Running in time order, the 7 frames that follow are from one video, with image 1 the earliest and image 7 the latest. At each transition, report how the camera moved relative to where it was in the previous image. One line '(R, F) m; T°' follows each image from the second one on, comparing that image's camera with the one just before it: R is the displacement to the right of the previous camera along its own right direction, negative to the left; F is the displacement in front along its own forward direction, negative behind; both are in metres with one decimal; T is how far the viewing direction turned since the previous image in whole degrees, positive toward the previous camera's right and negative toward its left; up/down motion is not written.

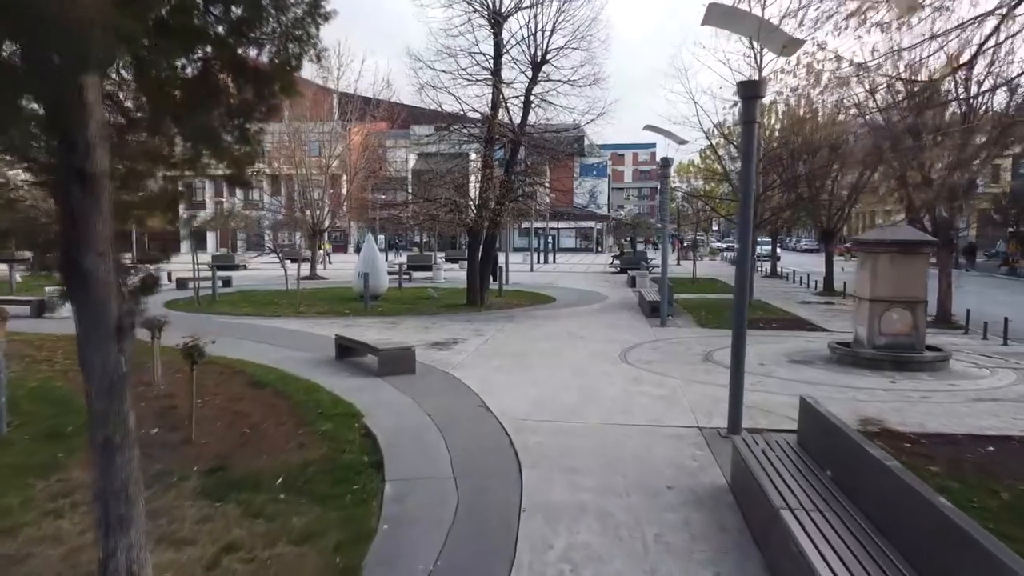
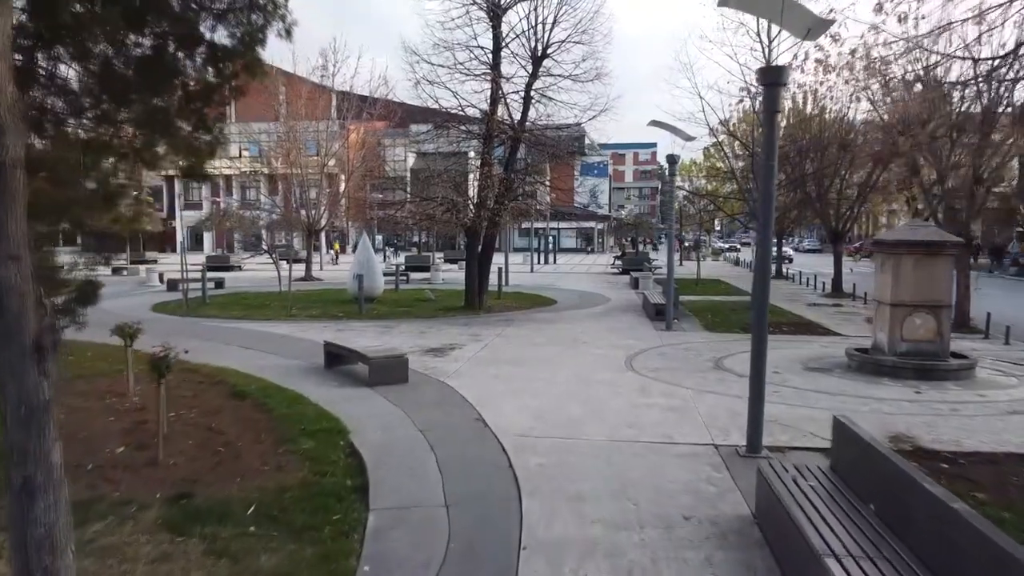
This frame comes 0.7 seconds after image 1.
(0.0, +0.6) m; 0°
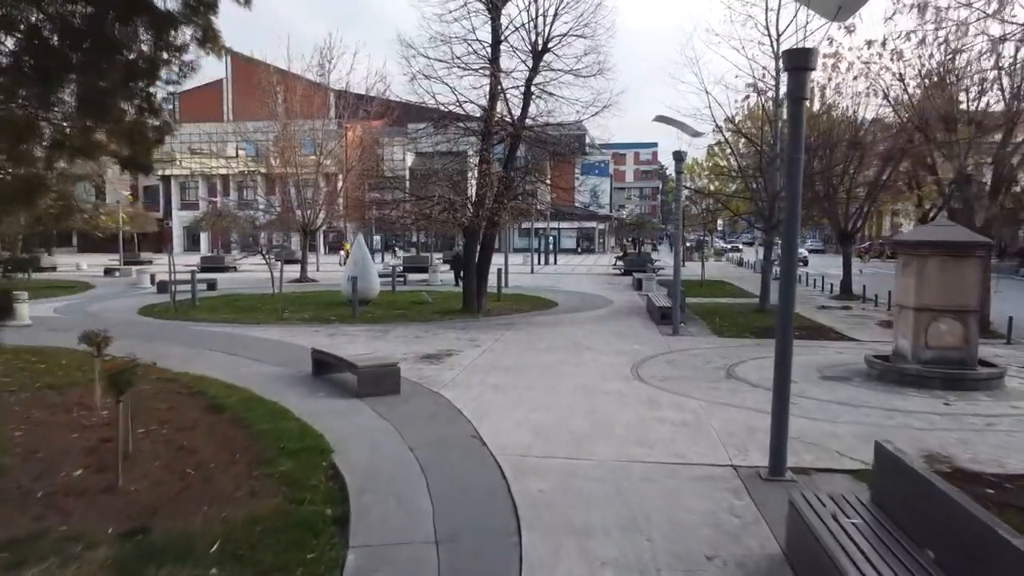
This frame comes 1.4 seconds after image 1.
(0.0, +0.6) m; 0°
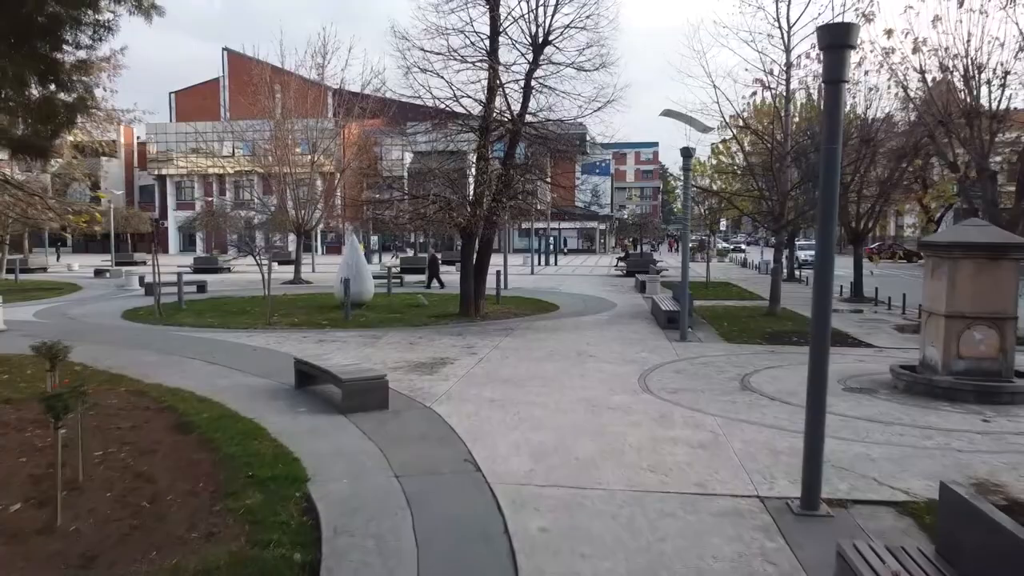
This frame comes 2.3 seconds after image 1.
(0.0, +0.7) m; 0°
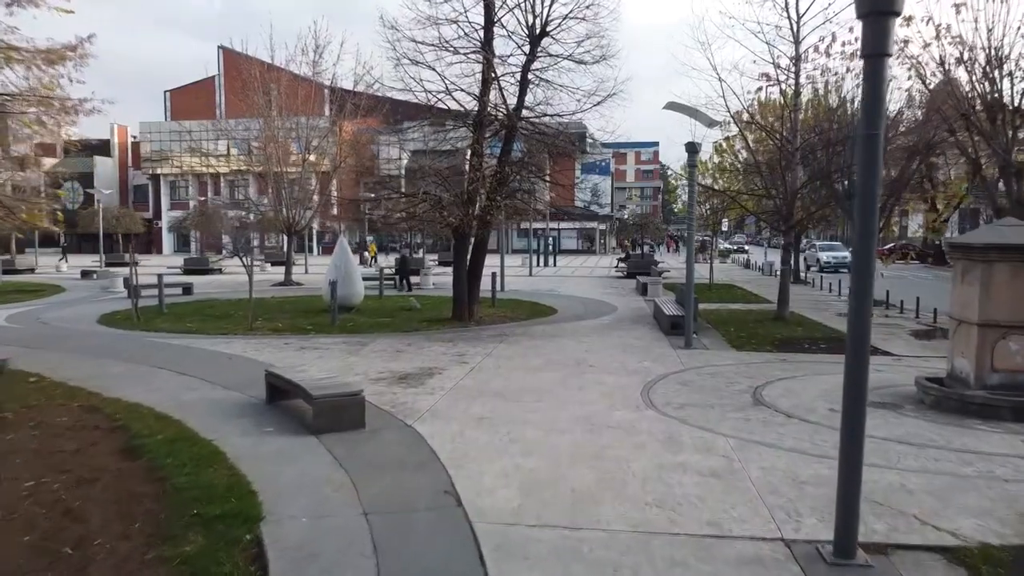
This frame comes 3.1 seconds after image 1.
(+0.1, +0.8) m; 0°
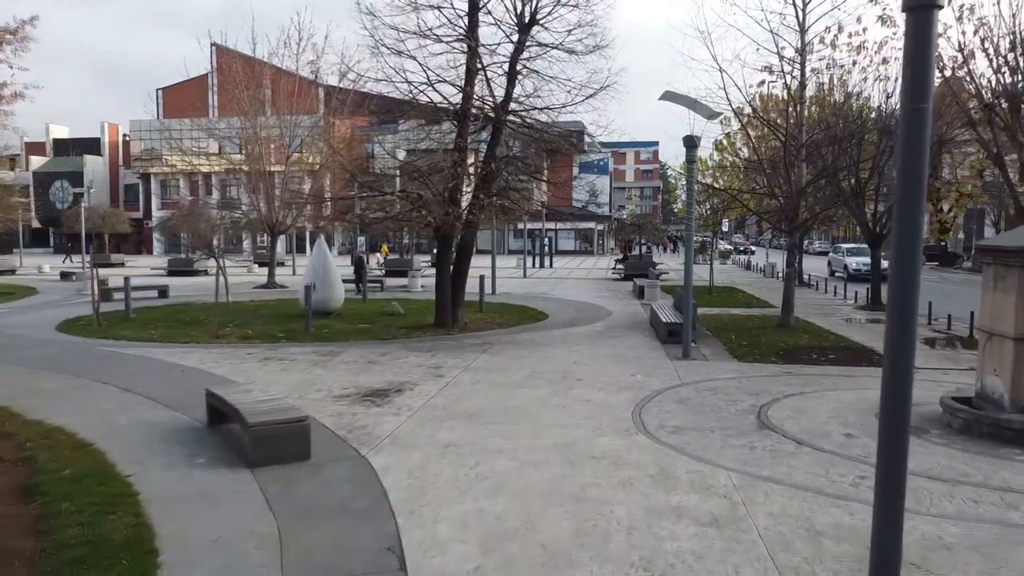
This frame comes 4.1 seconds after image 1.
(+0.2, +1.0) m; 0°
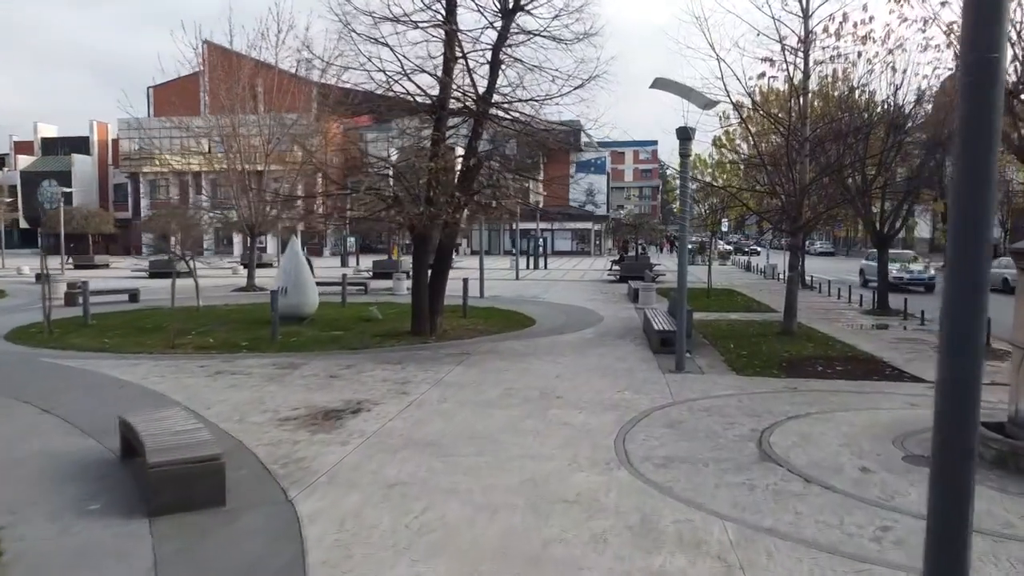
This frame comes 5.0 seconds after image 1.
(+0.3, +1.0) m; 0°
